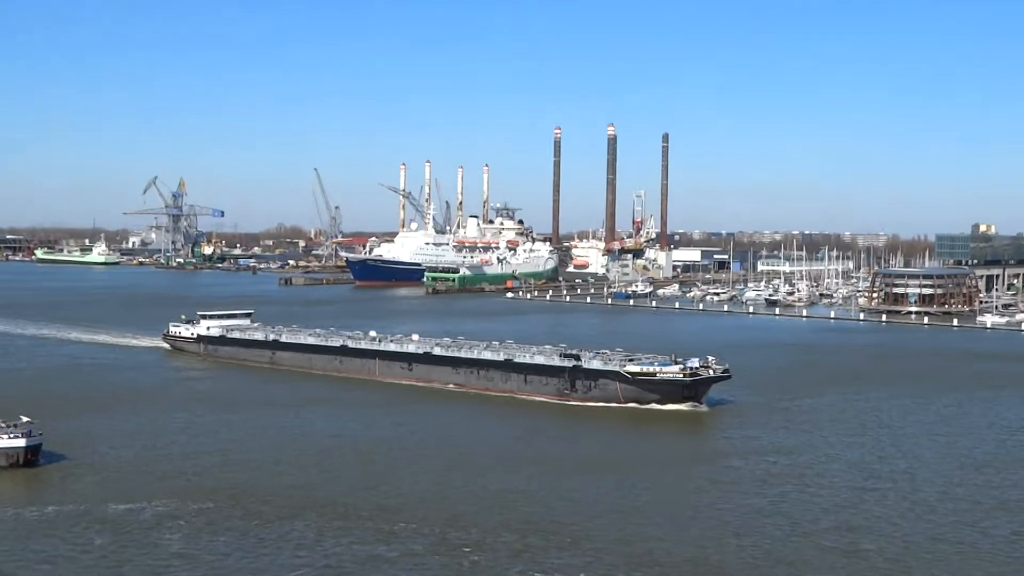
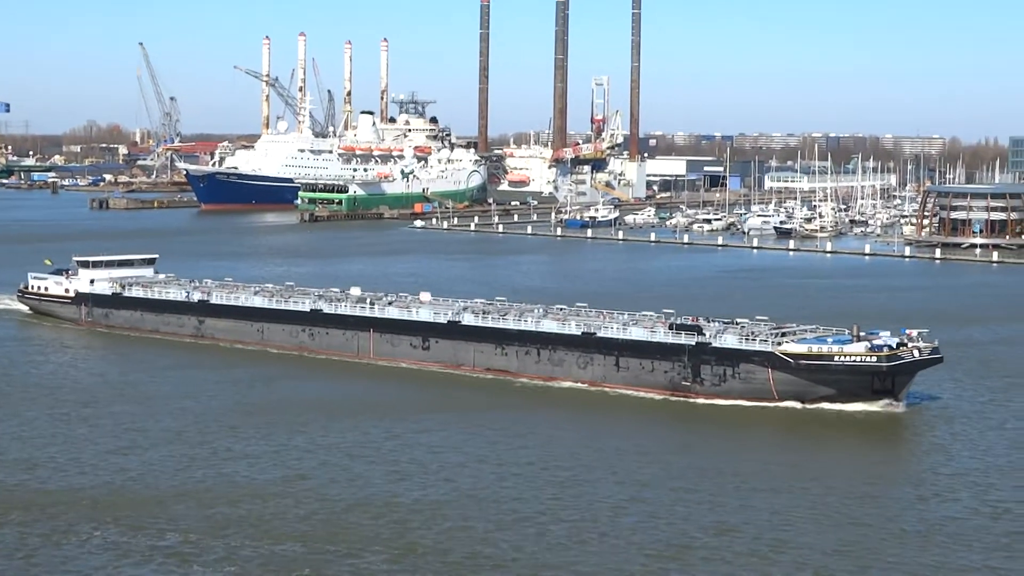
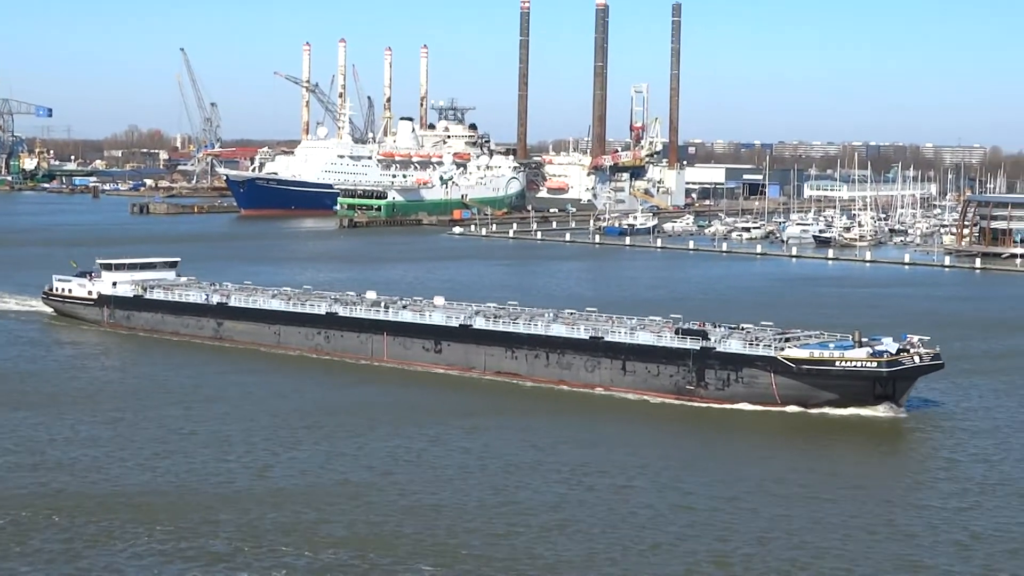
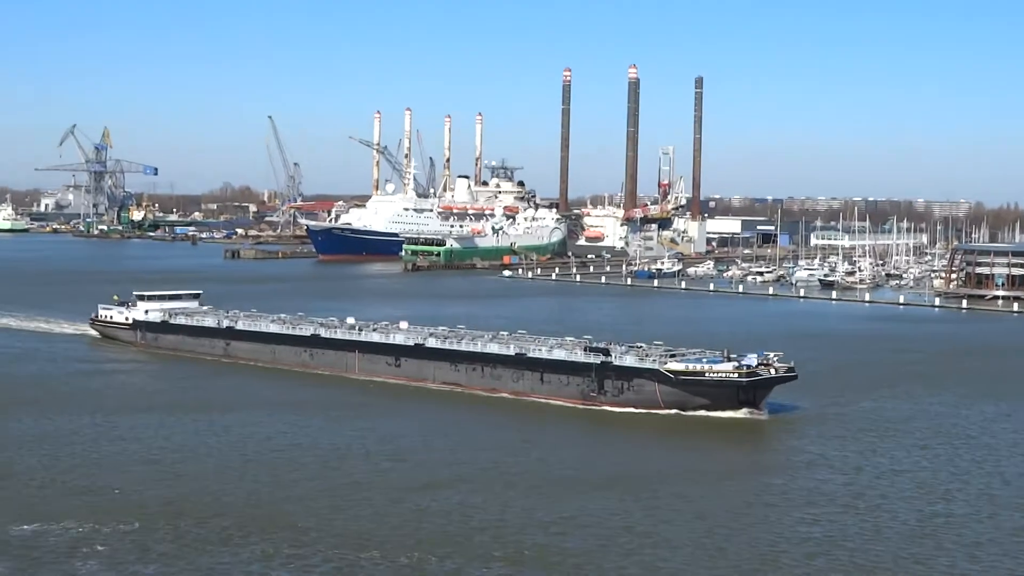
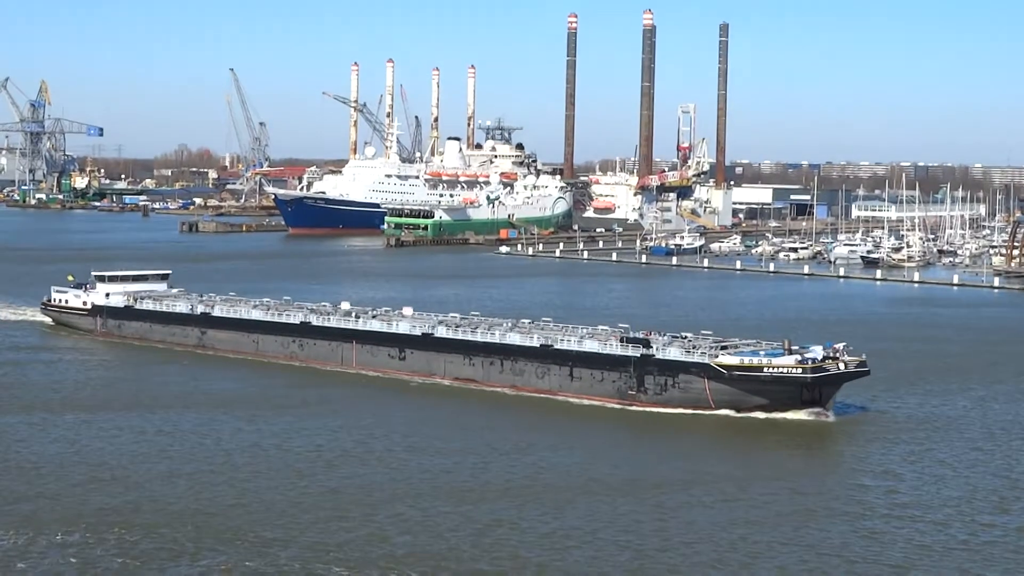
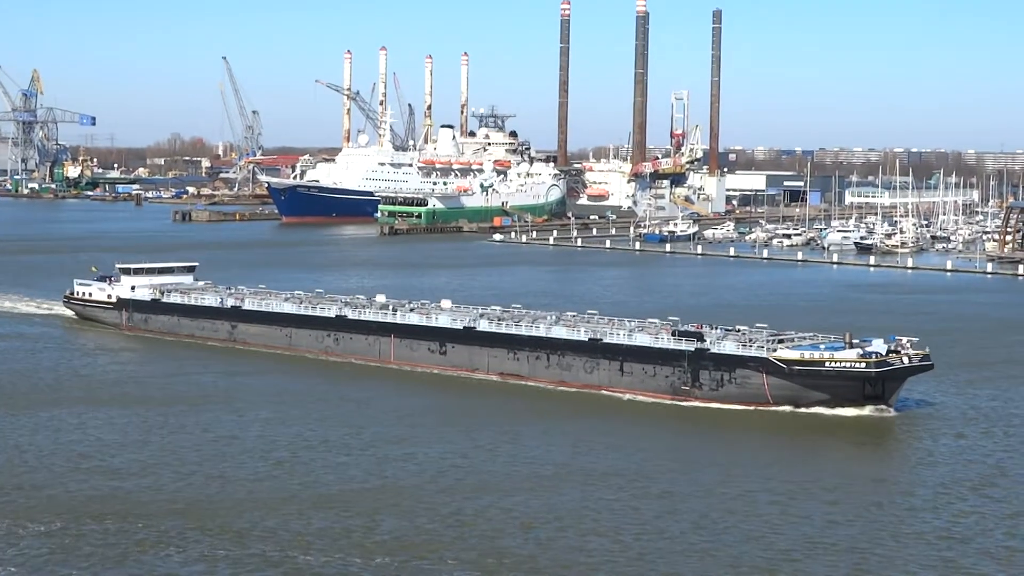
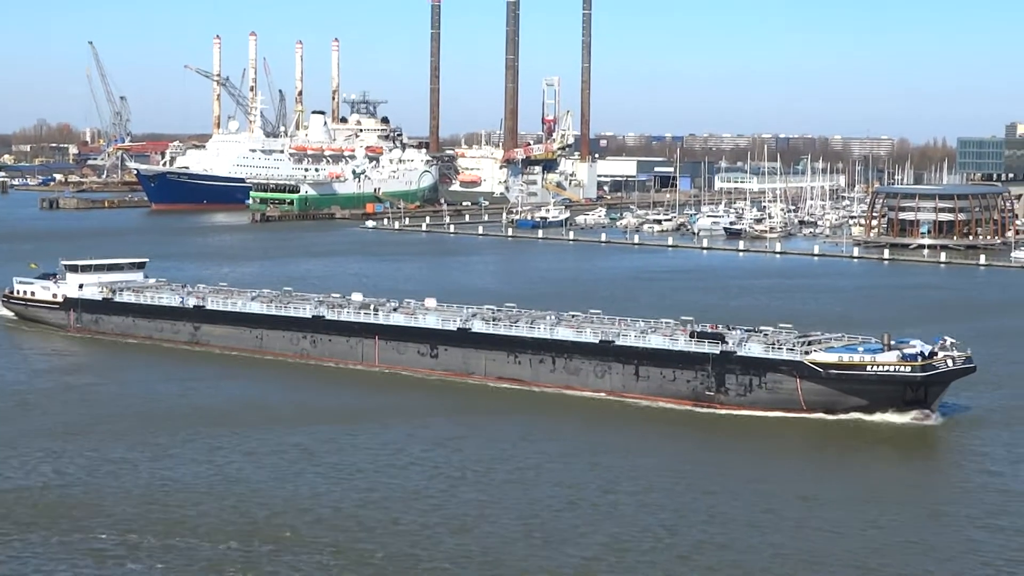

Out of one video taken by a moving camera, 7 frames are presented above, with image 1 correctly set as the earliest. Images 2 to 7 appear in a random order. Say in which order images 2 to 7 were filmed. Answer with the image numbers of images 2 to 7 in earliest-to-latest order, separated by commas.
4, 5, 6, 3, 2, 7
